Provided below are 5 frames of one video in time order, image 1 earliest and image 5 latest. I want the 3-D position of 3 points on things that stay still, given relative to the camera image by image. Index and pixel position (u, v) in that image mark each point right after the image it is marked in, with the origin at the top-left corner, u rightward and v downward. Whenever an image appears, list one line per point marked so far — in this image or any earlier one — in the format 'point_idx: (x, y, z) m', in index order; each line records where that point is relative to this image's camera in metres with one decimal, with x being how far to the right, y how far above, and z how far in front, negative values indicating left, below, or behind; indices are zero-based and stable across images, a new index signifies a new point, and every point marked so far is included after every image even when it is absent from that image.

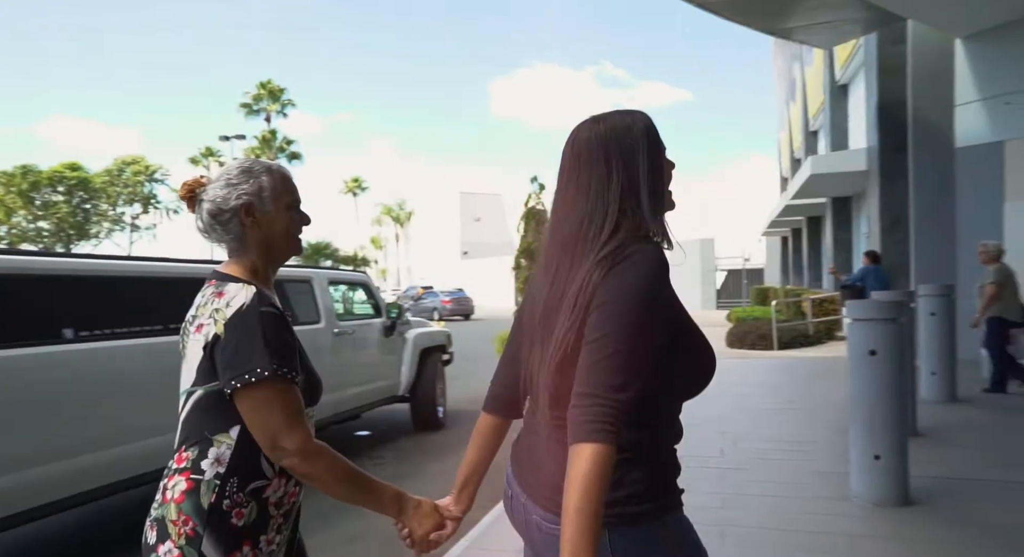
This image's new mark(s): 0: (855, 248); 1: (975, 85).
0: (+9.0, +0.7, +17.6) m
1: (+6.3, +2.7, +9.3) m
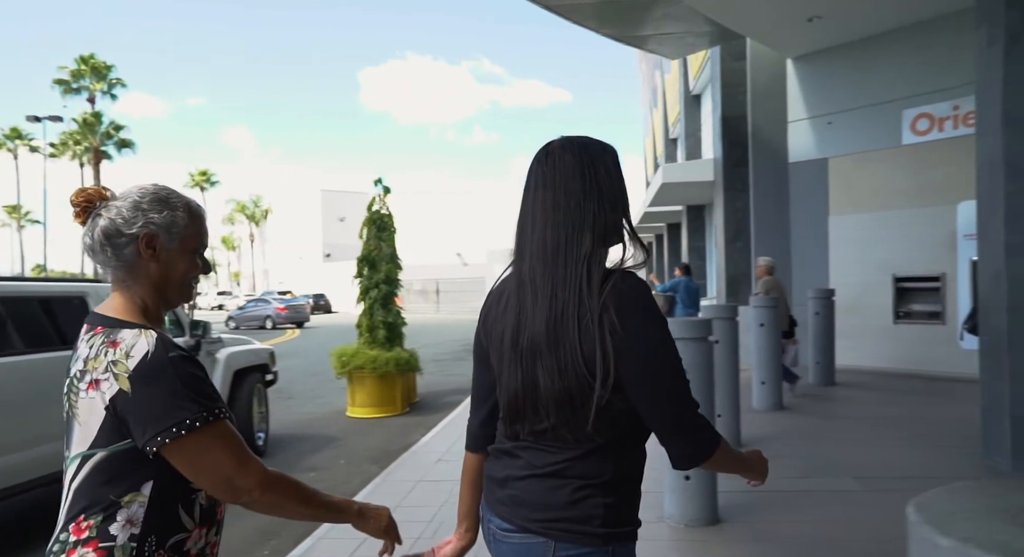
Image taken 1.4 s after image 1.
0: (+5.5, +0.7, +18.6) m
1: (+4.3, +2.6, +9.9) m
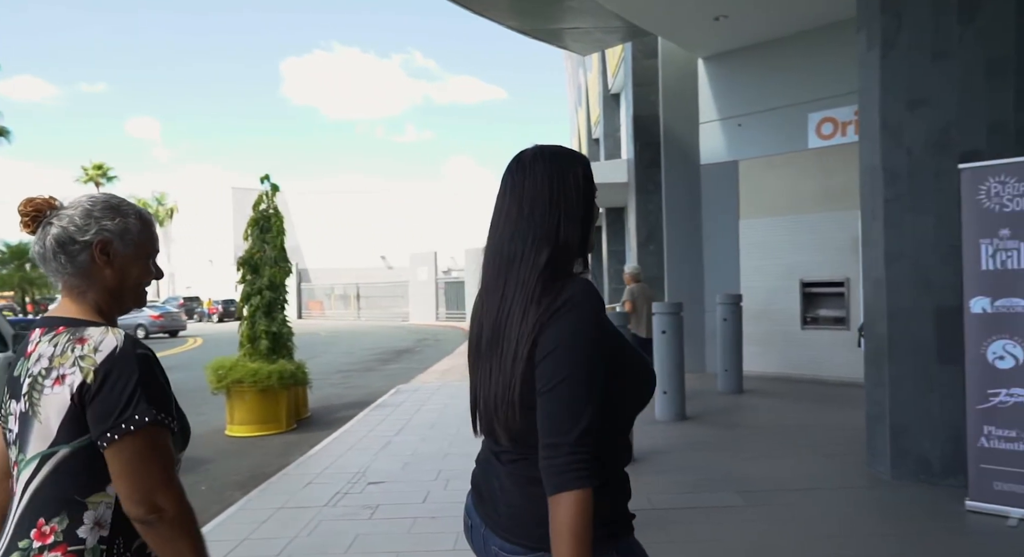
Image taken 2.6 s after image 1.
0: (+3.7, +0.7, +18.7) m
1: (+3.0, +2.6, +9.9) m
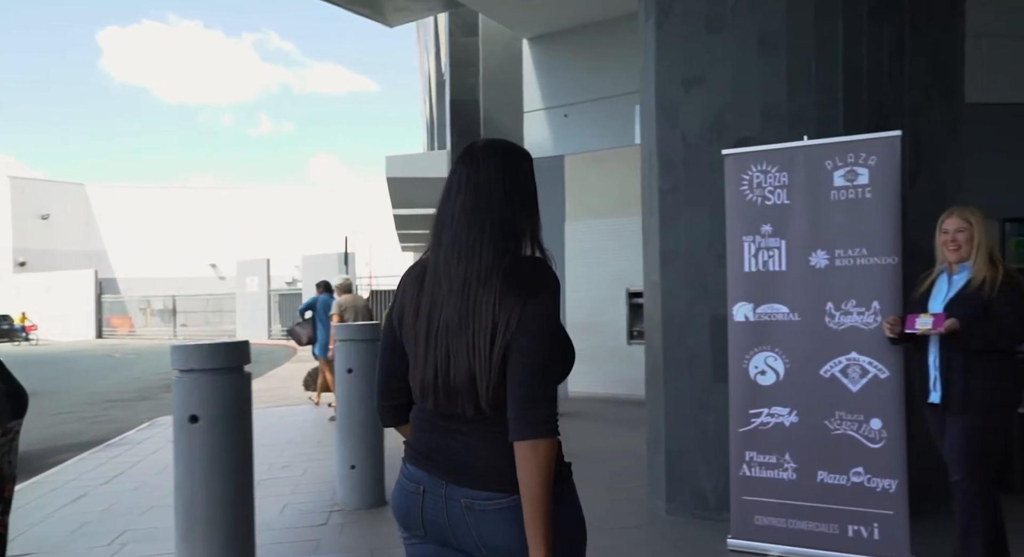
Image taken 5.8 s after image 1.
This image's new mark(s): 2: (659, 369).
0: (+0.1, +0.5, +18.1) m
1: (+0.5, +2.5, +9.3) m
2: (+1.0, -0.6, +4.8) m
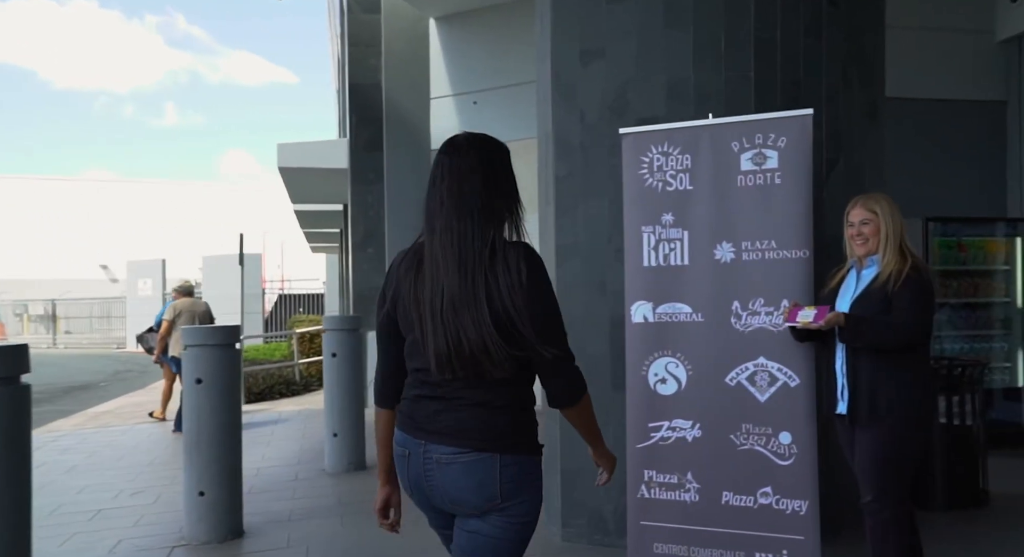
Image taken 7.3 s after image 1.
0: (-1.8, +0.4, +17.4) m
1: (-0.6, +2.4, +8.8) m
2: (+0.3, -0.6, +4.3) m
